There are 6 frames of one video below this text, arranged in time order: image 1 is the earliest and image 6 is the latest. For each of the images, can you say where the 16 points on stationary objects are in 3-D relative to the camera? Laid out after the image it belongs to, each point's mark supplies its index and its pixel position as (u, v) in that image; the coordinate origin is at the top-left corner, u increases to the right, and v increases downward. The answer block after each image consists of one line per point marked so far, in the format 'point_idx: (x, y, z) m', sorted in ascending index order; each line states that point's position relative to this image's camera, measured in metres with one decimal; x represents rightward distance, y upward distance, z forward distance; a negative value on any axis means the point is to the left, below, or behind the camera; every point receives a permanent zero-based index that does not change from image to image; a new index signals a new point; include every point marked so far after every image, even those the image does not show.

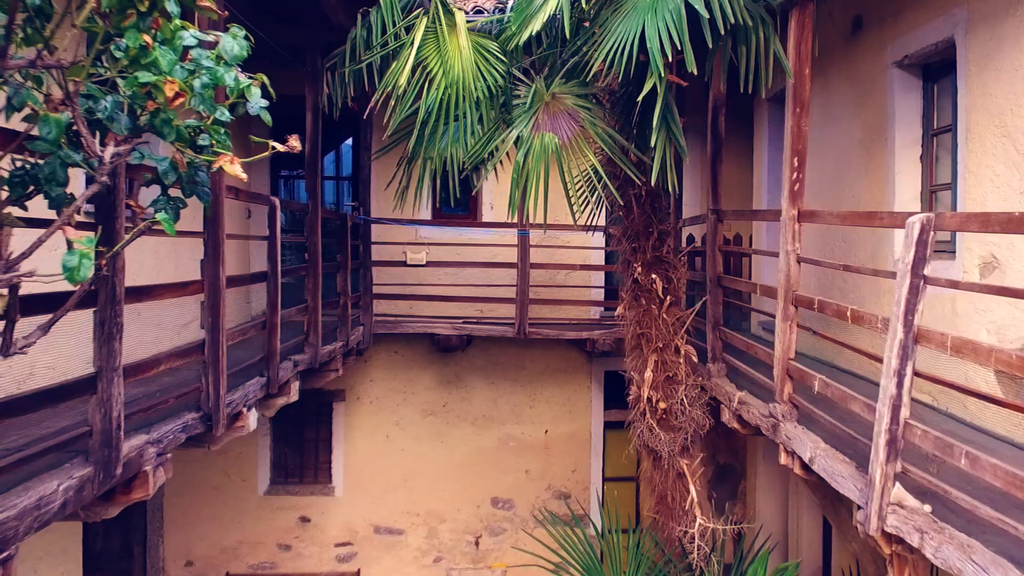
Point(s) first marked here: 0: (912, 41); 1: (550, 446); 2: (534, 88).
0: (+1.2, +0.8, +3.6) m
1: (+0.2, -0.9, +6.4) m
2: (+0.1, +0.5, +3.2) m
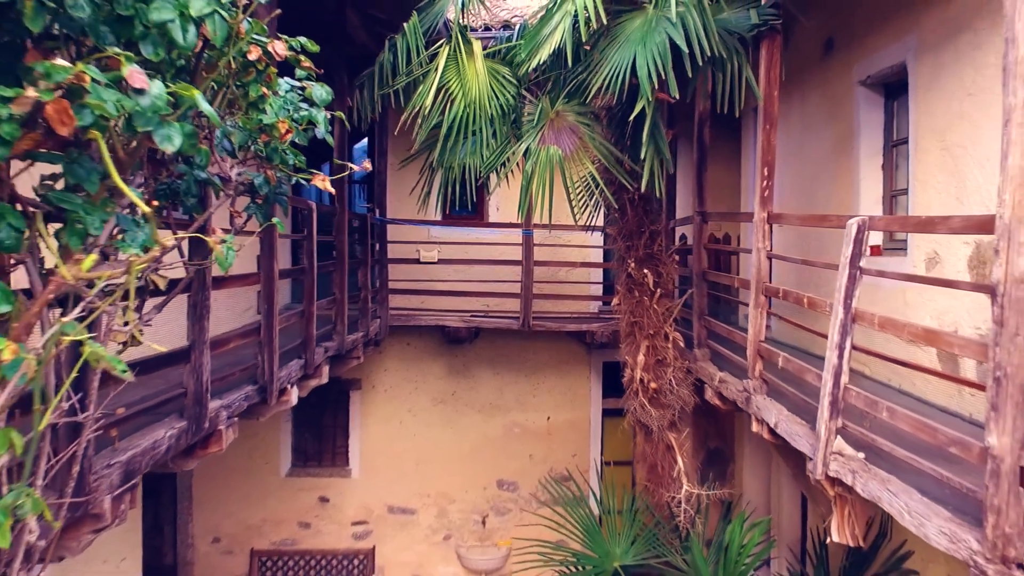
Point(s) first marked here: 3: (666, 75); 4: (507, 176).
0: (+1.2, +0.8, +4.0) m
1: (+0.2, -0.8, +6.9) m
2: (+0.1, +0.6, +3.7) m
3: (+0.4, +0.6, +3.2) m
4: (0.0, +0.4, +3.9) m
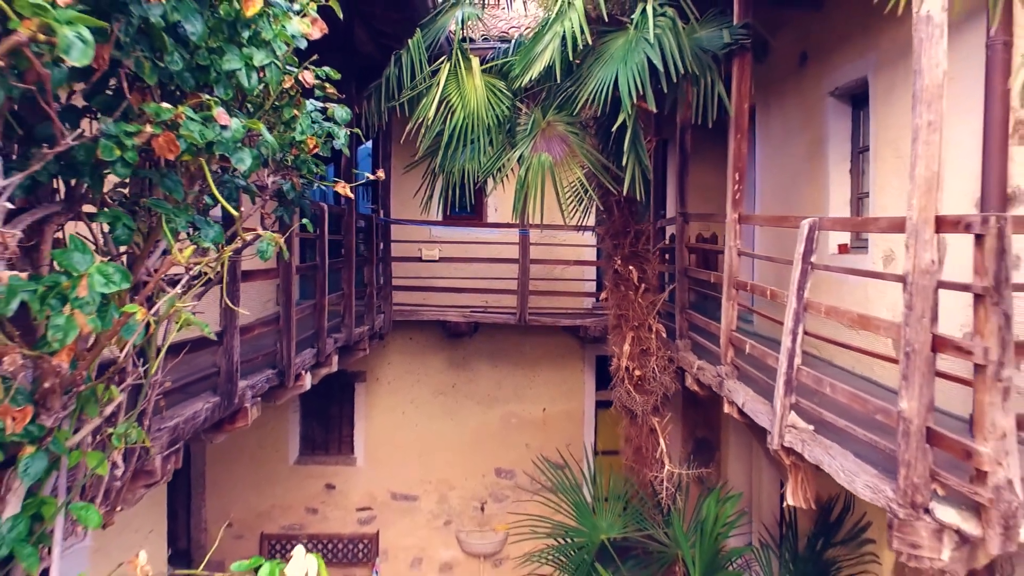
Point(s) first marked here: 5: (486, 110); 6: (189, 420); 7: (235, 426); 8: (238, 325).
0: (+1.2, +0.8, +4.4) m
1: (+0.2, -0.8, +7.3) m
2: (+0.1, +0.6, +4.1) m
3: (+0.4, +0.6, +3.5) m
4: (0.0, +0.4, +4.2) m
5: (-0.1, +0.6, +4.1) m
6: (-0.7, -0.3, +2.6) m
7: (-0.7, -0.4, +3.2) m
8: (-0.7, -0.1, +2.9) m
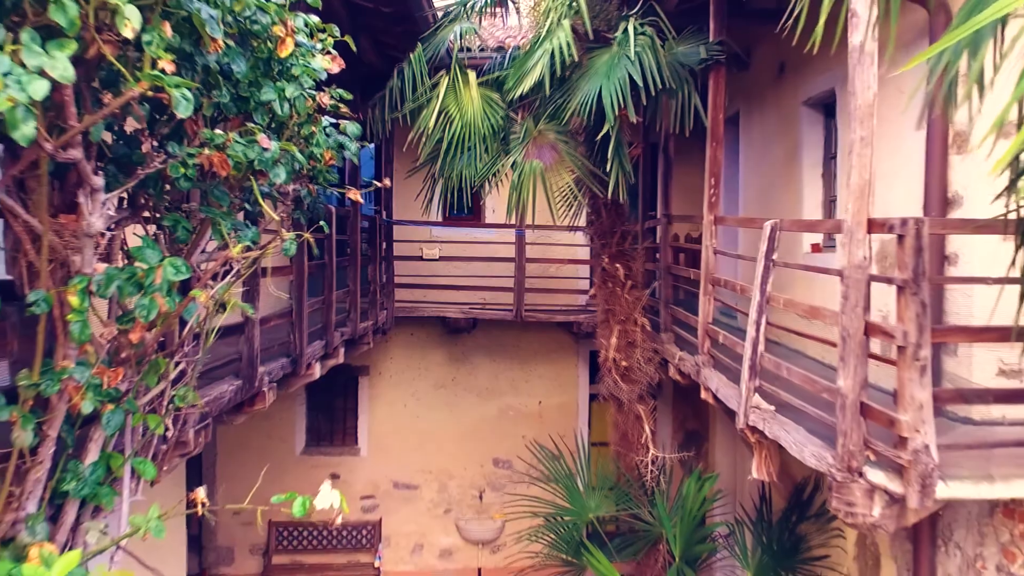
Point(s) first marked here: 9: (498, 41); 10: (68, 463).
0: (+1.2, +0.8, +4.7) m
1: (+0.2, -0.8, +7.6) m
2: (+0.1, +0.6, +4.4) m
3: (+0.4, +0.6, +3.8) m
4: (-0.1, +0.4, +4.5) m
5: (-0.1, +0.6, +4.5) m
6: (-0.7, -0.3, +2.9) m
7: (-0.8, -0.4, +3.5) m
8: (-0.7, -0.1, +3.2) m
9: (-0.1, +1.2, +5.6) m
10: (-0.6, -0.2, +1.6) m
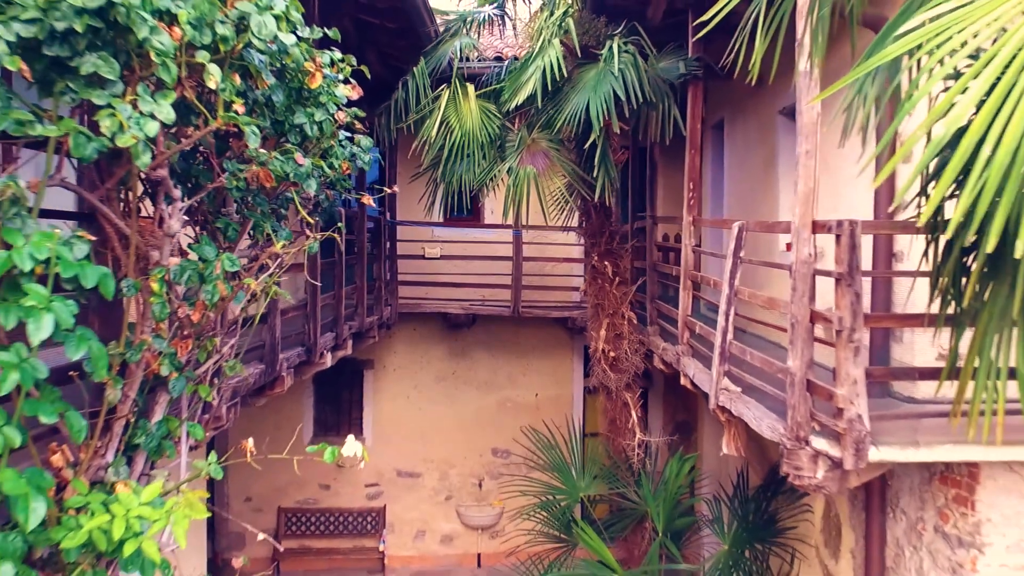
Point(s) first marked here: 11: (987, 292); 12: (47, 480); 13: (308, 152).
0: (+1.2, +0.8, +5.1) m
1: (+0.2, -0.8, +8.0) m
2: (0.0, +0.6, +4.8) m
3: (+0.4, +0.6, +4.2) m
4: (-0.1, +0.4, +4.9) m
5: (-0.1, +0.7, +4.8) m
6: (-0.7, -0.3, +3.3) m
7: (-0.8, -0.3, +3.9) m
8: (-0.7, -0.1, +3.6) m
9: (-0.1, +1.2, +5.9) m
10: (-0.6, -0.2, +2.0) m
11: (+0.8, 0.0, +2.1) m
12: (-0.6, -0.3, +1.6) m
13: (-0.4, +0.3, +2.4) m
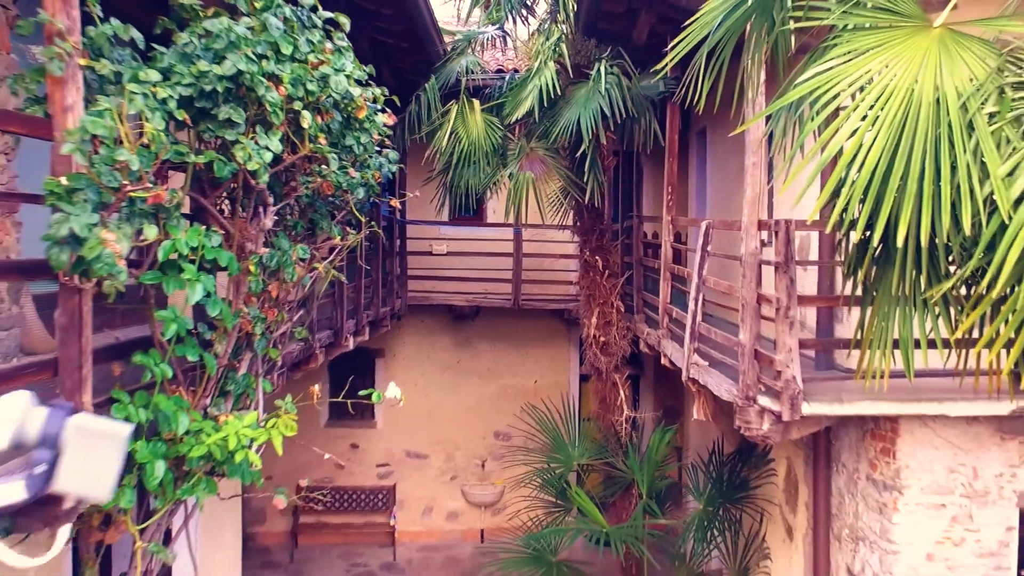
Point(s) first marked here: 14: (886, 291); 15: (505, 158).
0: (+1.2, +0.9, +5.7) m
1: (+0.2, -0.8, +8.6) m
2: (0.0, +0.7, +5.4) m
3: (+0.4, +0.7, +4.9) m
4: (-0.1, +0.4, +5.5) m
5: (-0.1, +0.7, +5.5) m
6: (-0.7, -0.2, +3.9) m
7: (-0.8, -0.3, +4.5) m
8: (-0.7, 0.0, +4.2) m
9: (-0.1, +1.2, +6.6) m
10: (-0.6, -0.2, +2.6) m
11: (+0.9, 0.0, +2.7) m
12: (-0.6, -0.2, +2.2) m
13: (-0.4, +0.3, +3.1) m
14: (+0.8, 0.0, +2.7) m
15: (0.0, +0.6, +5.6) m
